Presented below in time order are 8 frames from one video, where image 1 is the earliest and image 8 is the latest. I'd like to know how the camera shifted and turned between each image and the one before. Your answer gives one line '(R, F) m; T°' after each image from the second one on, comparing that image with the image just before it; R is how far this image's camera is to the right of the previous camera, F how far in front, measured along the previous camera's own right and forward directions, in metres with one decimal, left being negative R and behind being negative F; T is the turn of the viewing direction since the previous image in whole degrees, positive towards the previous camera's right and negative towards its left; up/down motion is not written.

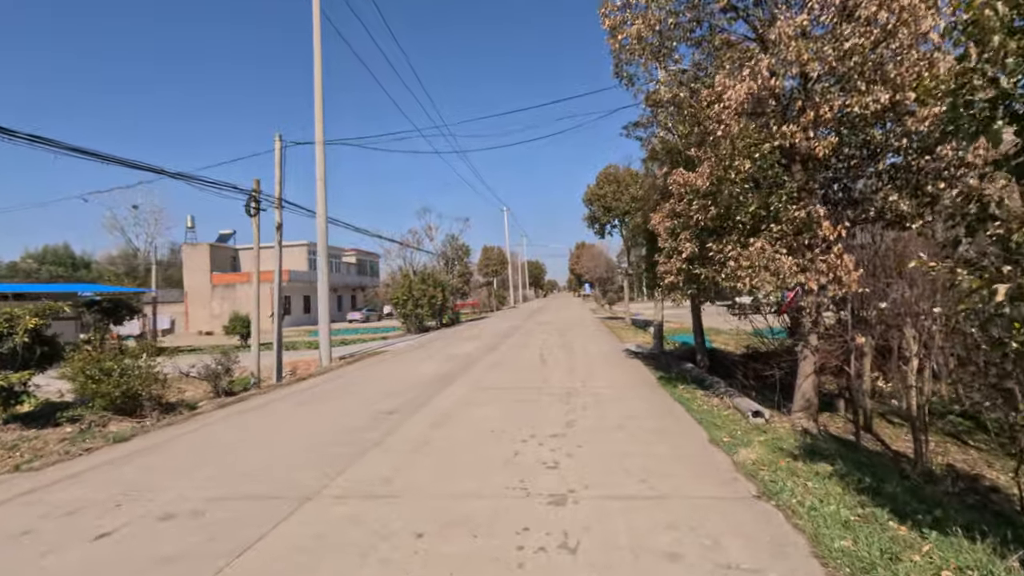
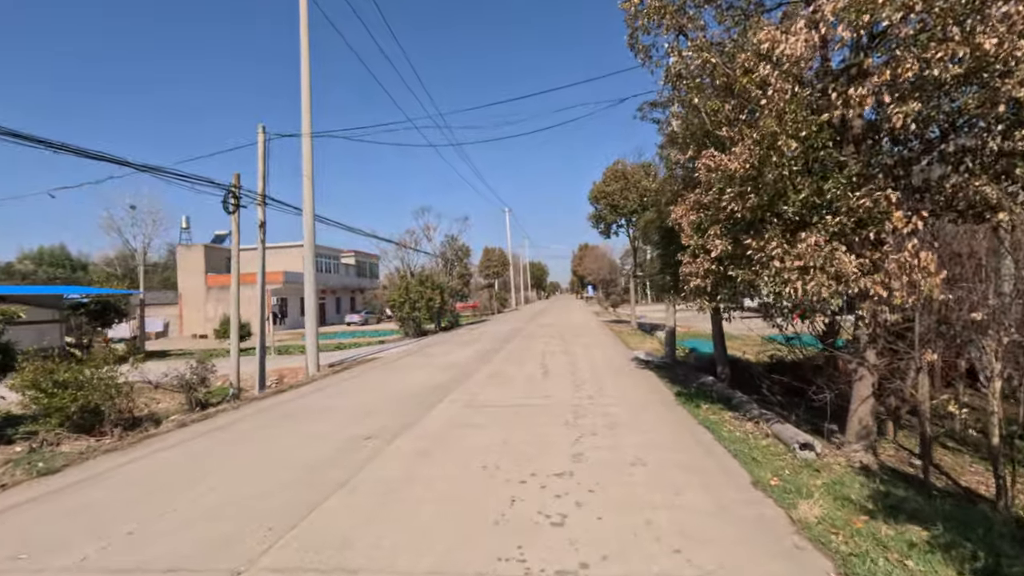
(+0.1, +1.2) m; 0°
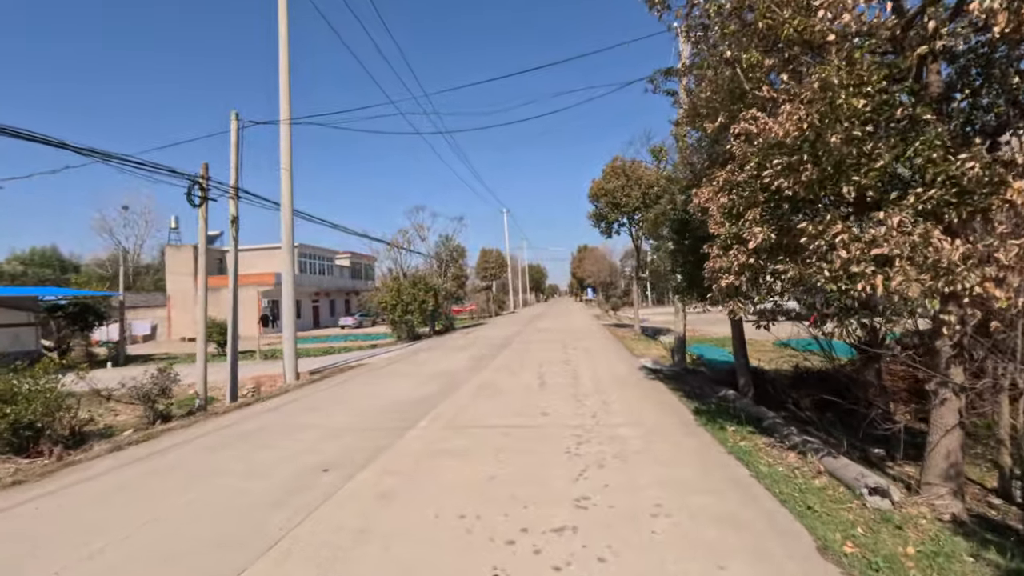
(+0.1, +1.3) m; 0°
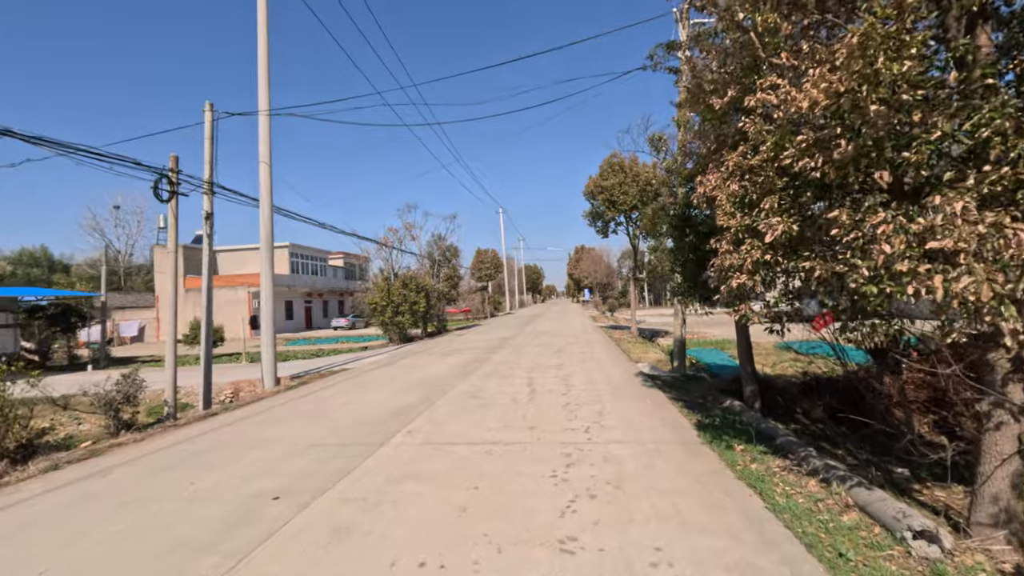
(+0.2, +0.8) m; 0°
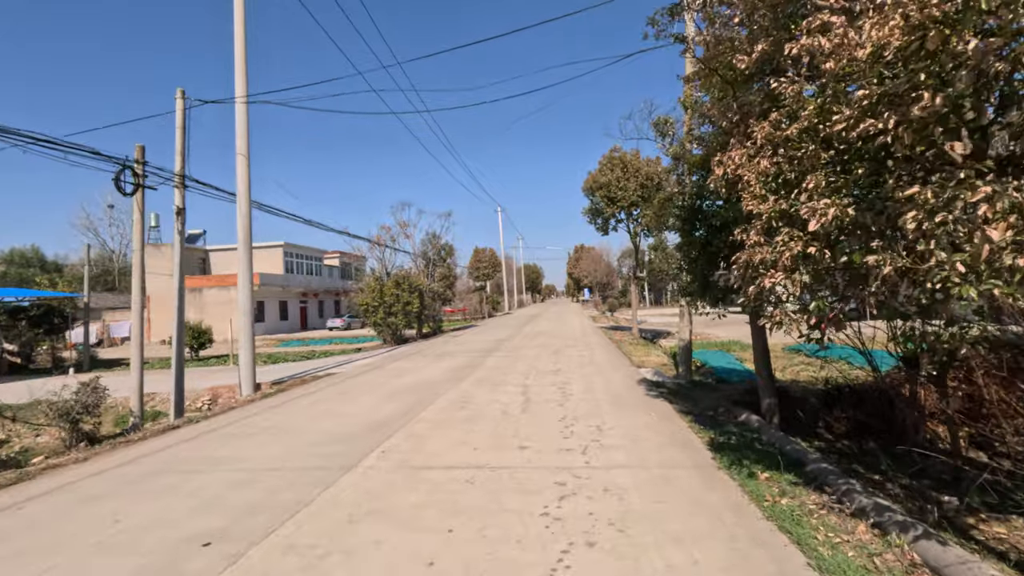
(+0.1, +0.9) m; 0°
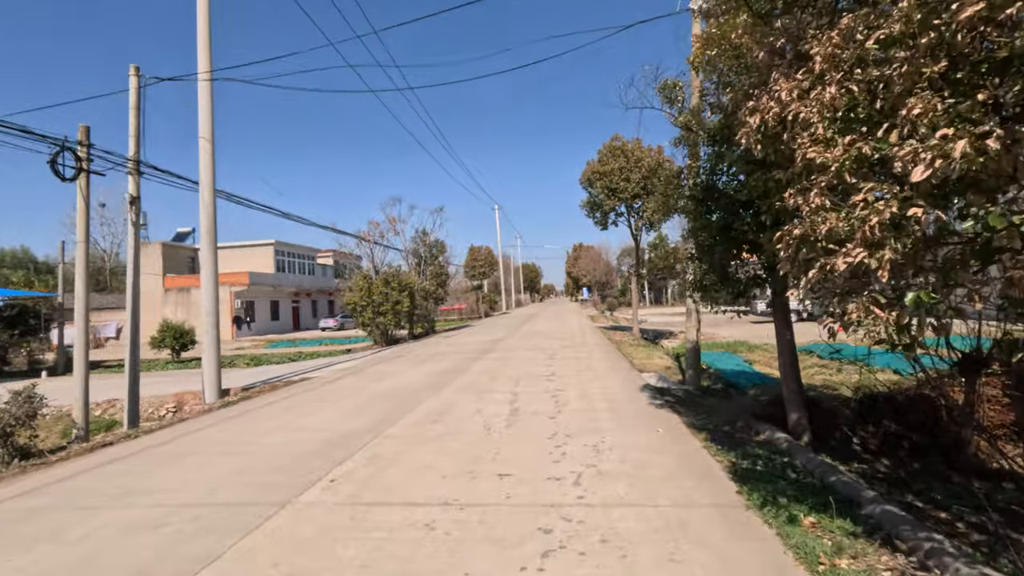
(+0.2, +1.2) m; 0°
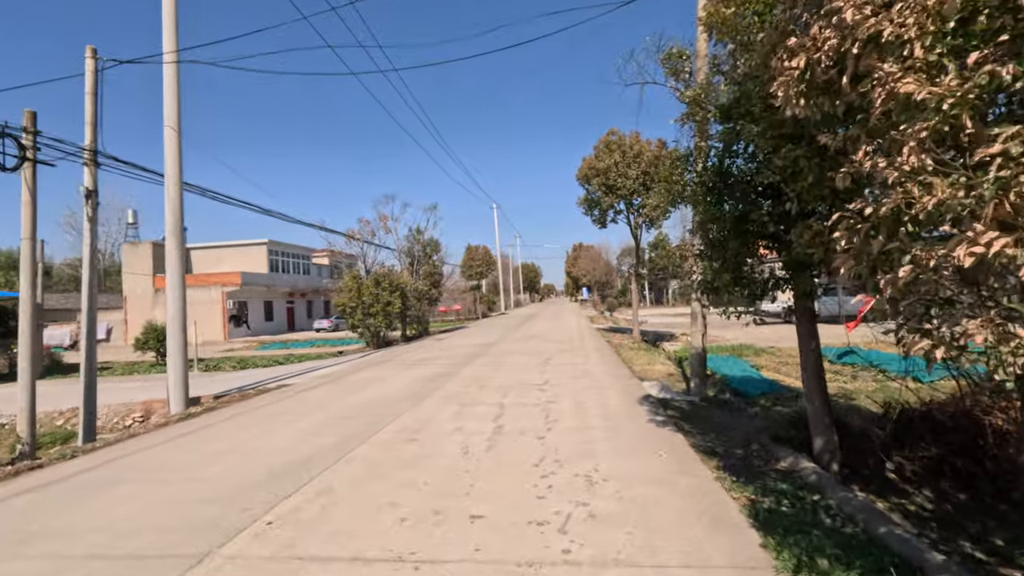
(+0.2, +1.0) m; 0°
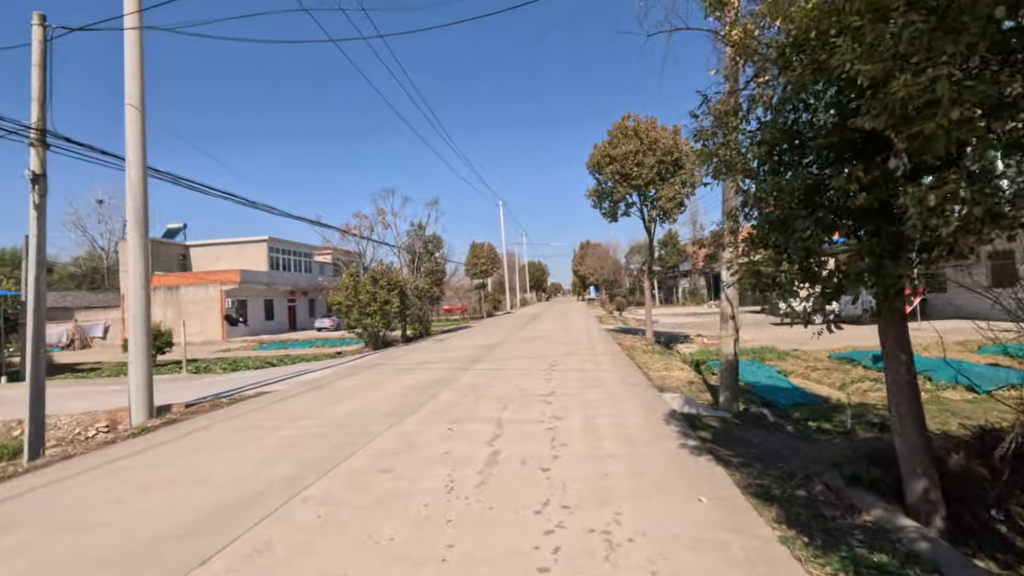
(+0.1, +1.3) m; -1°
